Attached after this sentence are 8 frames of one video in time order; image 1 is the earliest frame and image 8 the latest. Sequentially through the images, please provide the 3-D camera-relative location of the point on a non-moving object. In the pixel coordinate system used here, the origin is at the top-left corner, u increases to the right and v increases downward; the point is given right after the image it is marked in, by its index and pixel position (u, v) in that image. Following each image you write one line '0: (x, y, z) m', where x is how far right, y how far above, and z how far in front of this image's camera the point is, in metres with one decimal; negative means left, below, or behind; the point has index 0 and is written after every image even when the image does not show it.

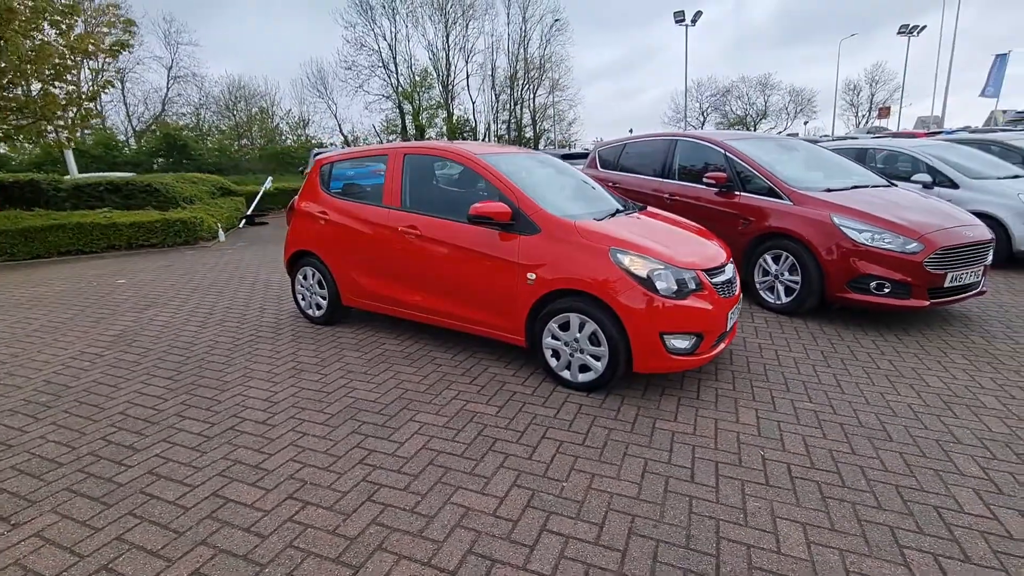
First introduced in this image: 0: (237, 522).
0: (-1.3, -1.1, +2.4) m
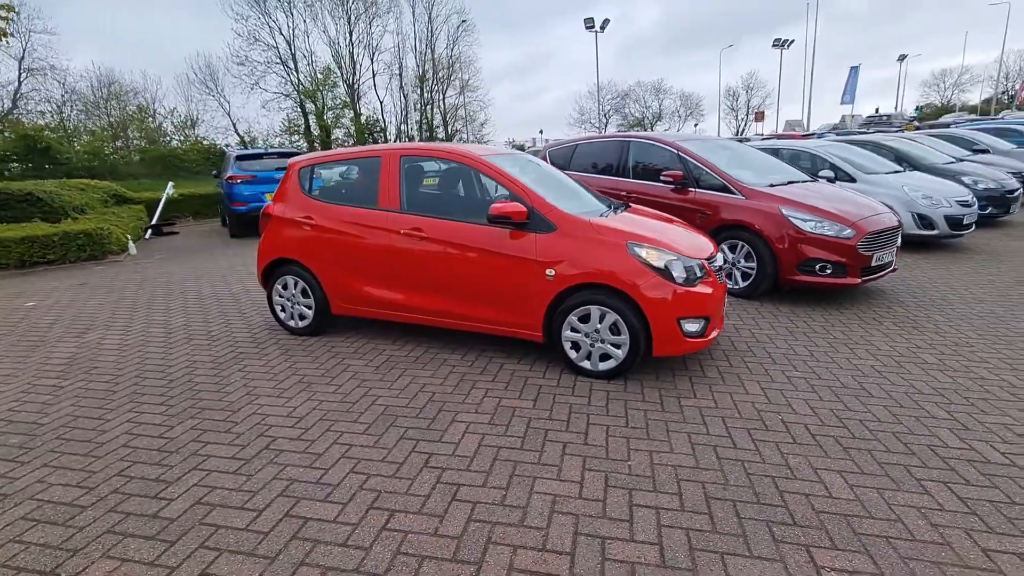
0: (-0.8, -1.2, +2.3) m
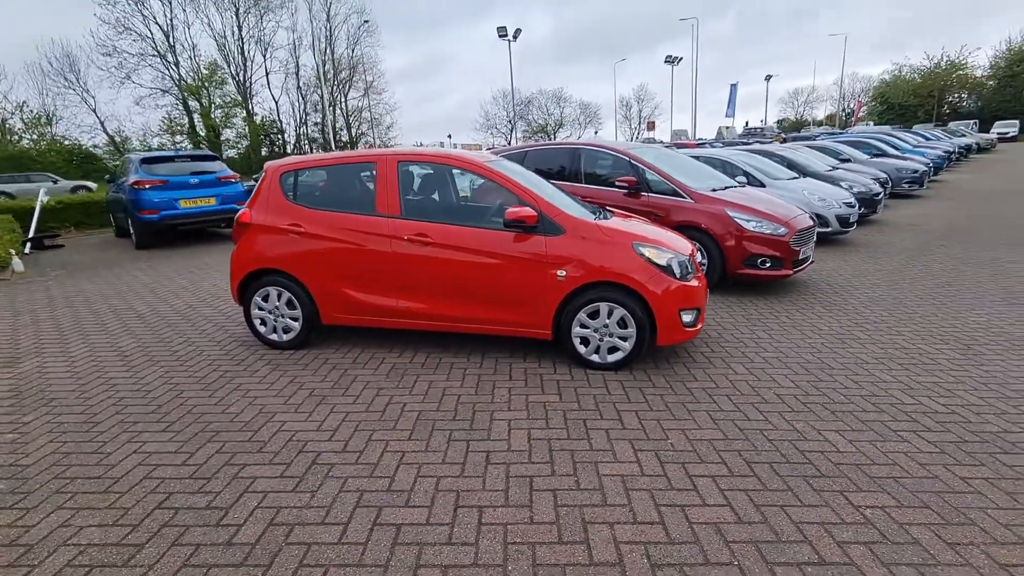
0: (-0.4, -1.2, +2.4) m
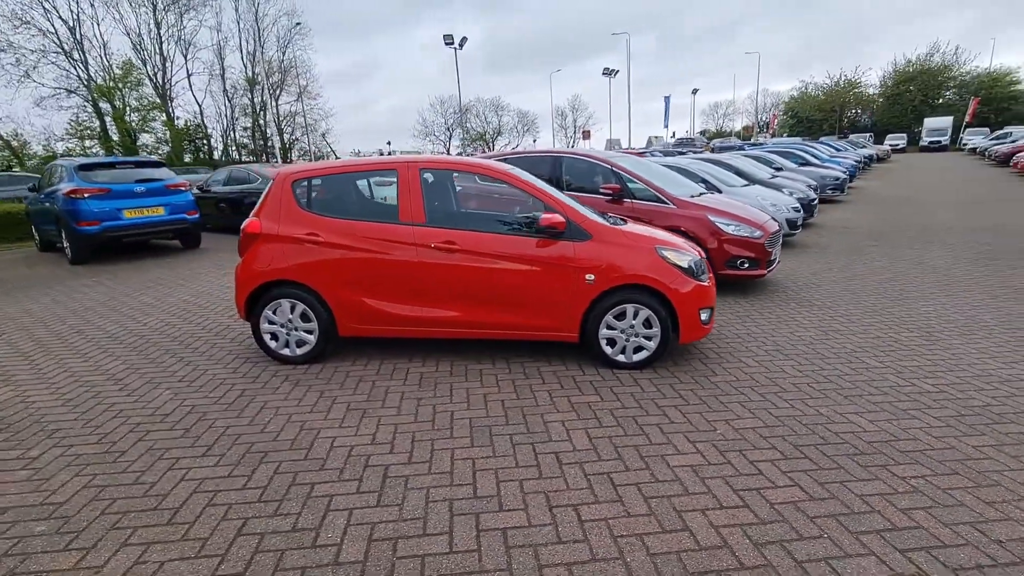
0: (+0.2, -1.2, +2.4) m
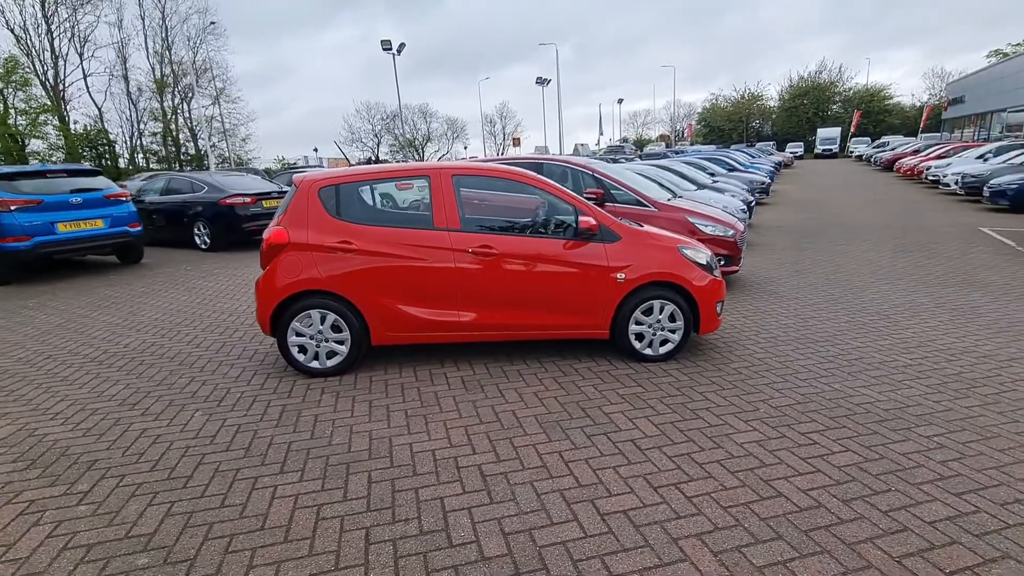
0: (+0.8, -1.2, +2.6) m
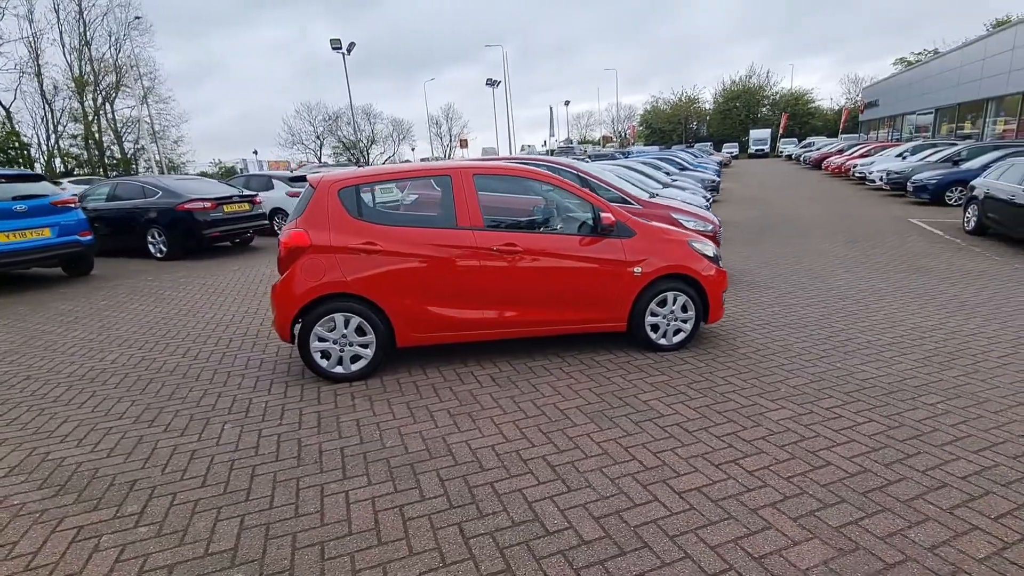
0: (+1.2, -1.1, +2.8) m
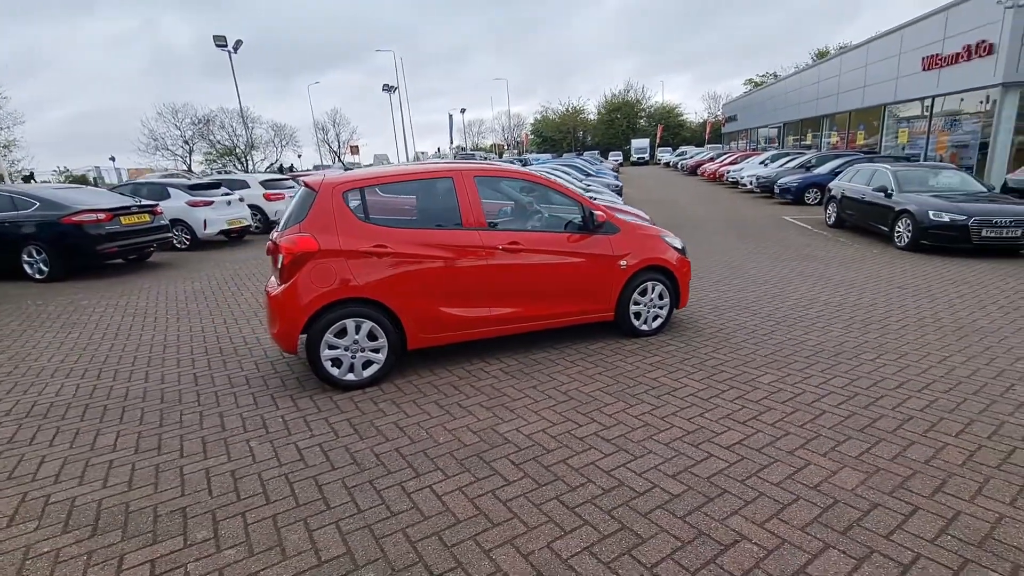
0: (+1.7, -1.0, +3.2) m
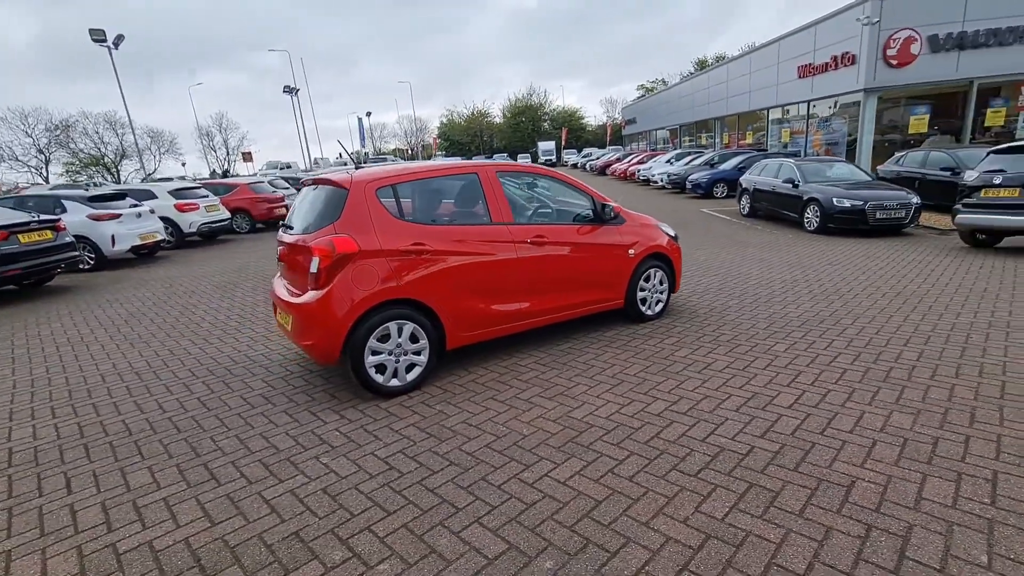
0: (+2.2, -0.8, +3.6) m
